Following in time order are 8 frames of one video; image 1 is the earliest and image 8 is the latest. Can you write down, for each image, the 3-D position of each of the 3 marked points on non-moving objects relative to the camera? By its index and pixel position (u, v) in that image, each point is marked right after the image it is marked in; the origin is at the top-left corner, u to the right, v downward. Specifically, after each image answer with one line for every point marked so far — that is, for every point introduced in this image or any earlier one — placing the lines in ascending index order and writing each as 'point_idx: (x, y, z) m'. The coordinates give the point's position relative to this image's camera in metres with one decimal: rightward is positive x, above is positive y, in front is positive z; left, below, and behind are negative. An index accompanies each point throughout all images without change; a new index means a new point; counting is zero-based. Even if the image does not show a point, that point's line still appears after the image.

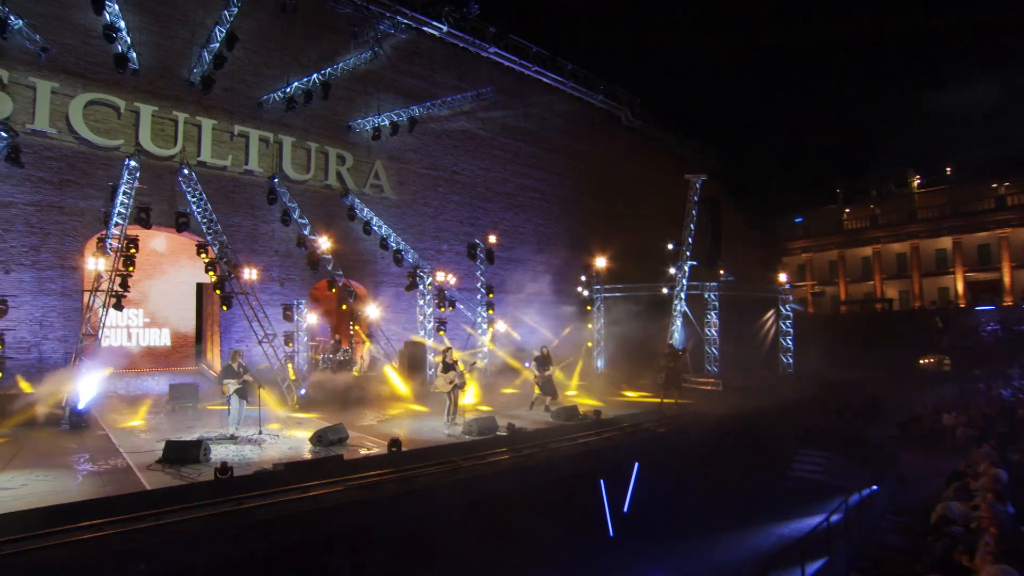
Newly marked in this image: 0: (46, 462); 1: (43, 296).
0: (-7.8, -2.8, +10.0) m
1: (-13.7, -0.2, +17.4) m
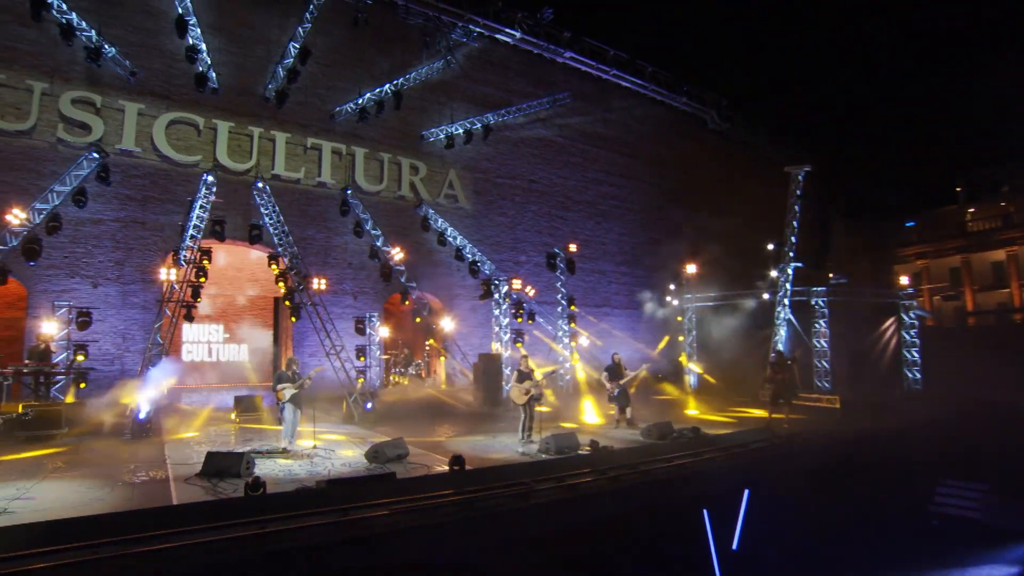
0: (-6.7, -2.8, +9.4) m
1: (-11.5, -0.6, +17.8) m
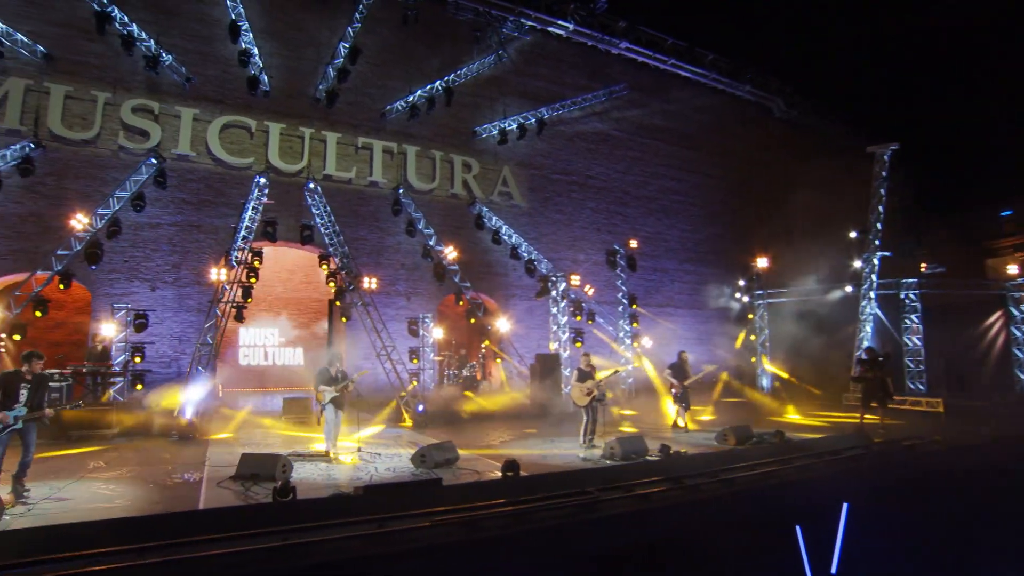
0: (-5.8, -2.7, +9.0) m
1: (-9.8, -0.7, +17.8) m
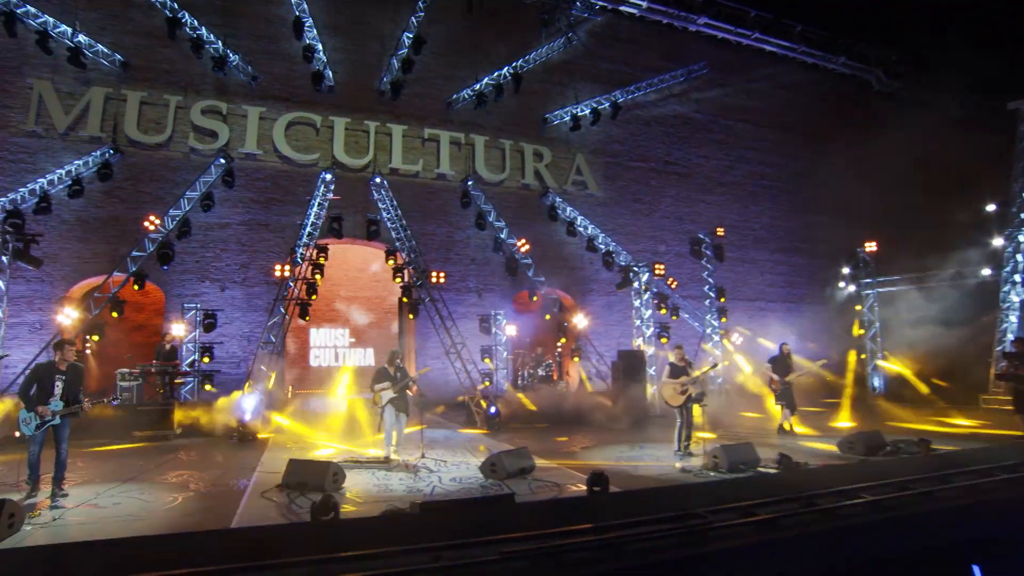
0: (-4.7, -2.6, +8.3) m
1: (-7.6, -0.7, +17.5) m
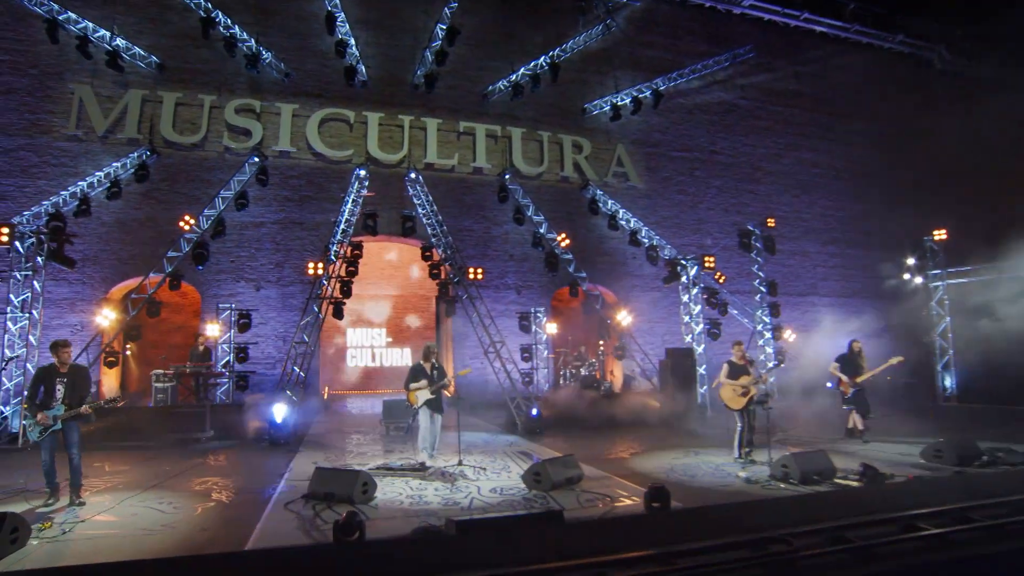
0: (-4.1, -2.6, +7.9) m
1: (-6.5, -0.7, +17.3) m
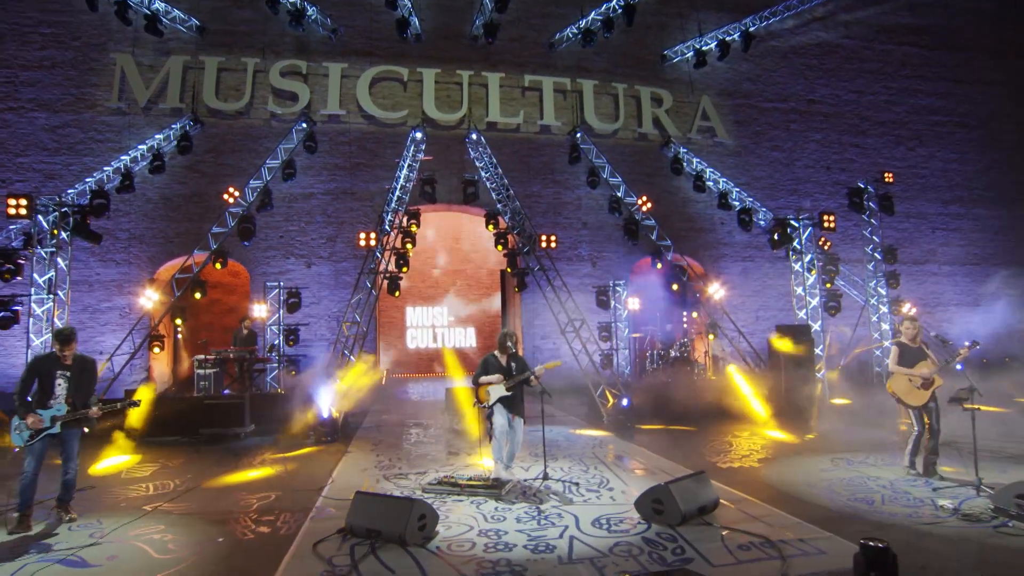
0: (-3.0, -2.2, +6.3) m
1: (-4.5, -0.1, +15.8) m
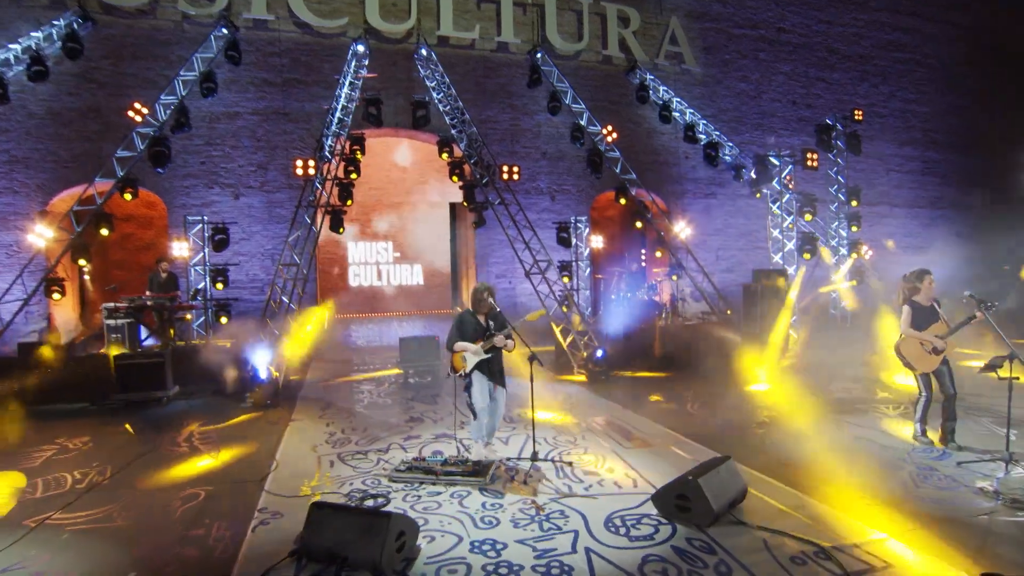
0: (-3.1, -1.8, +5.1) m
1: (-5.5, +1.5, +14.1) m
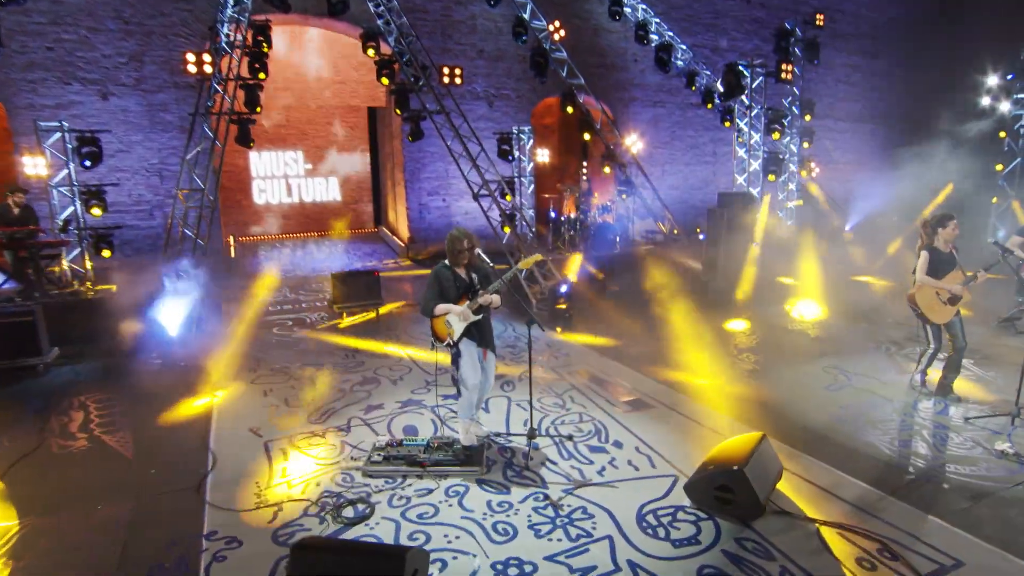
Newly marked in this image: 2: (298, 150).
0: (-3.0, -1.6, +3.8) m
1: (-6.7, +3.0, +11.7) m
2: (-5.9, +3.9, +16.9) m
